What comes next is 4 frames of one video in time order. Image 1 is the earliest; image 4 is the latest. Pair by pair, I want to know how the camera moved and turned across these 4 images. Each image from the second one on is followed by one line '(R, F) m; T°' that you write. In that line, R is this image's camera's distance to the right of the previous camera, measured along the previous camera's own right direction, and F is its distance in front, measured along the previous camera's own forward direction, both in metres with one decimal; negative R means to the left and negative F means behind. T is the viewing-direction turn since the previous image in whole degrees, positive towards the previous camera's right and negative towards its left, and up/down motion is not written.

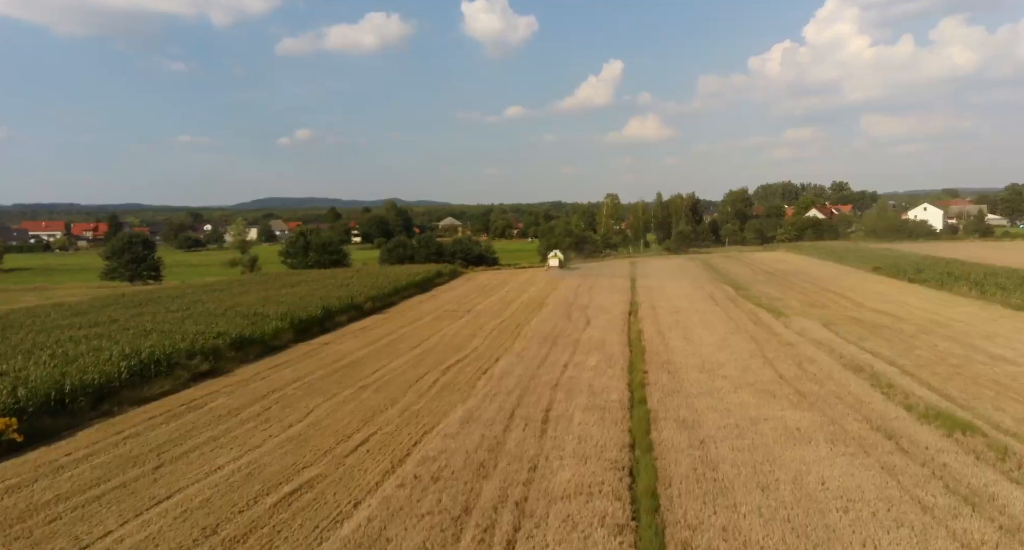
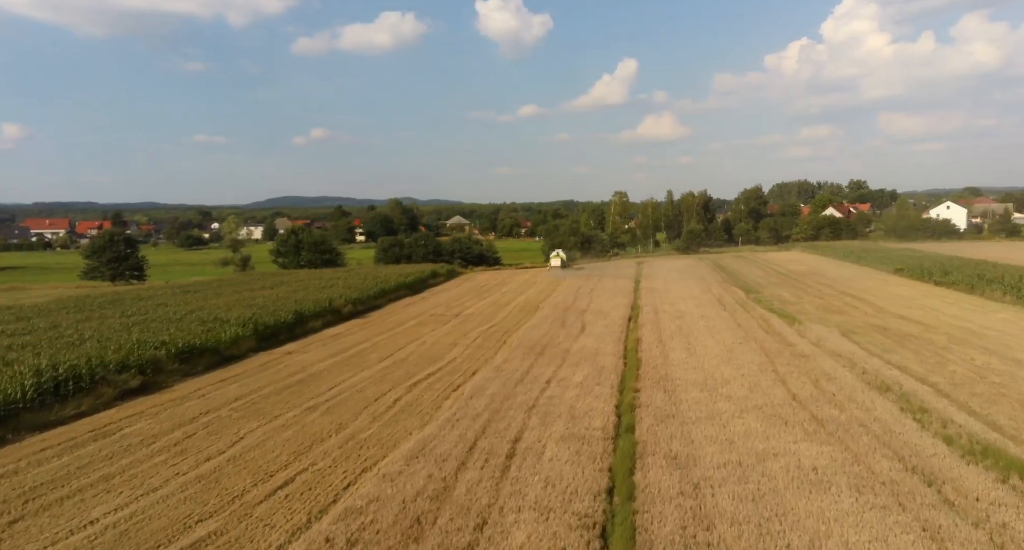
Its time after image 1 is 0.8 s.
(+0.7, +1.7) m; -1°
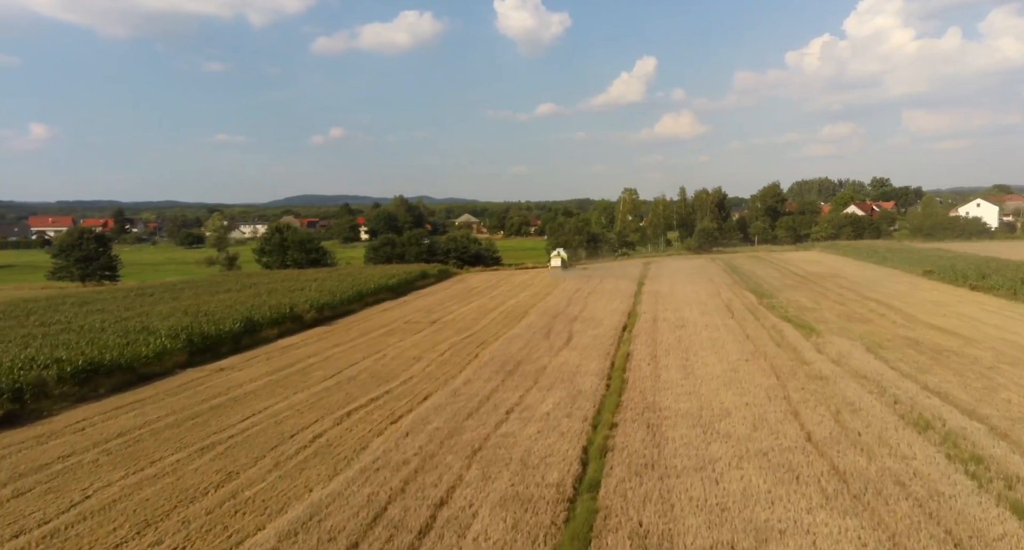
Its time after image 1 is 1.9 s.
(+0.9, +2.2) m; -1°
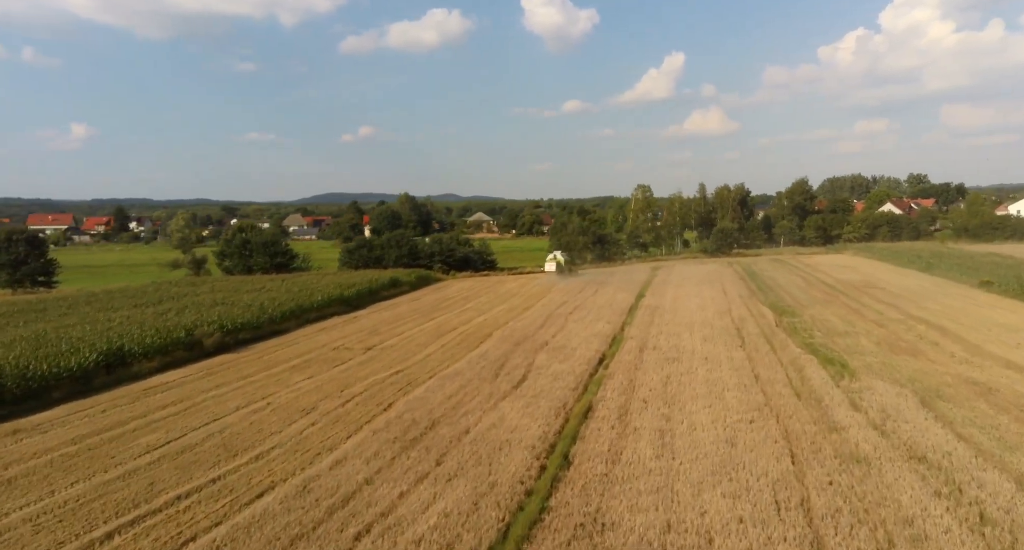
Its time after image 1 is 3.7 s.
(+1.6, +3.8) m; -2°
